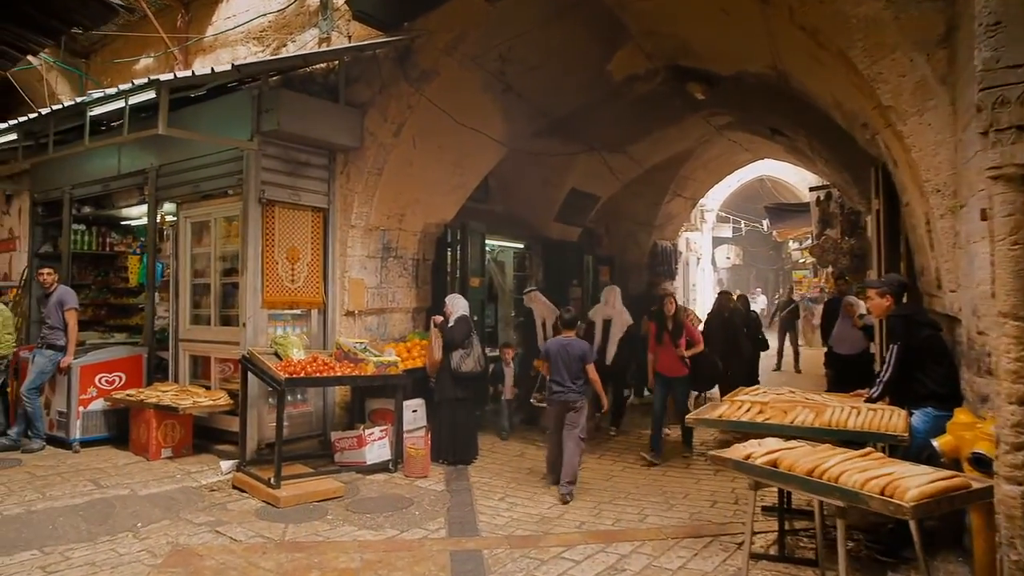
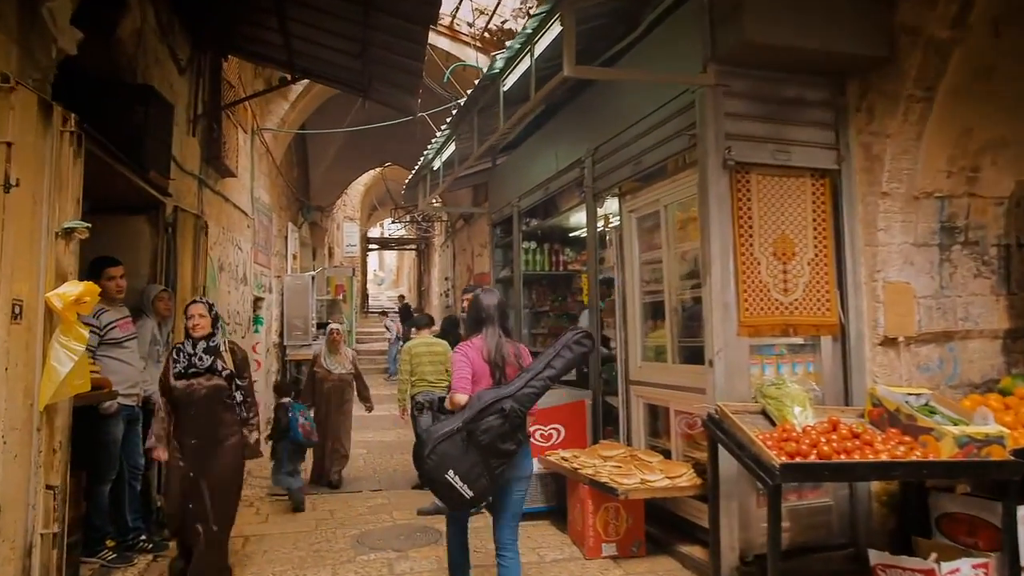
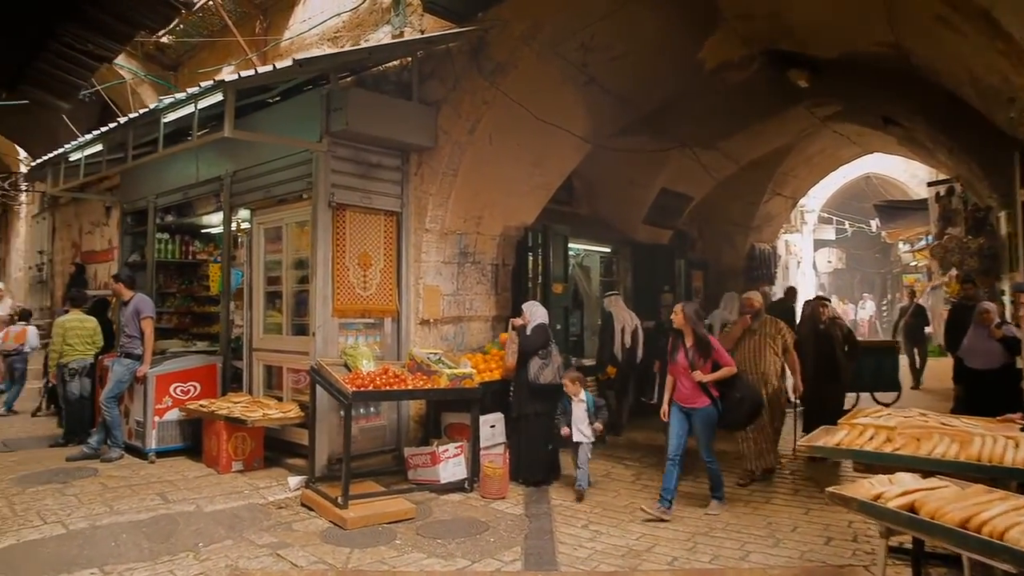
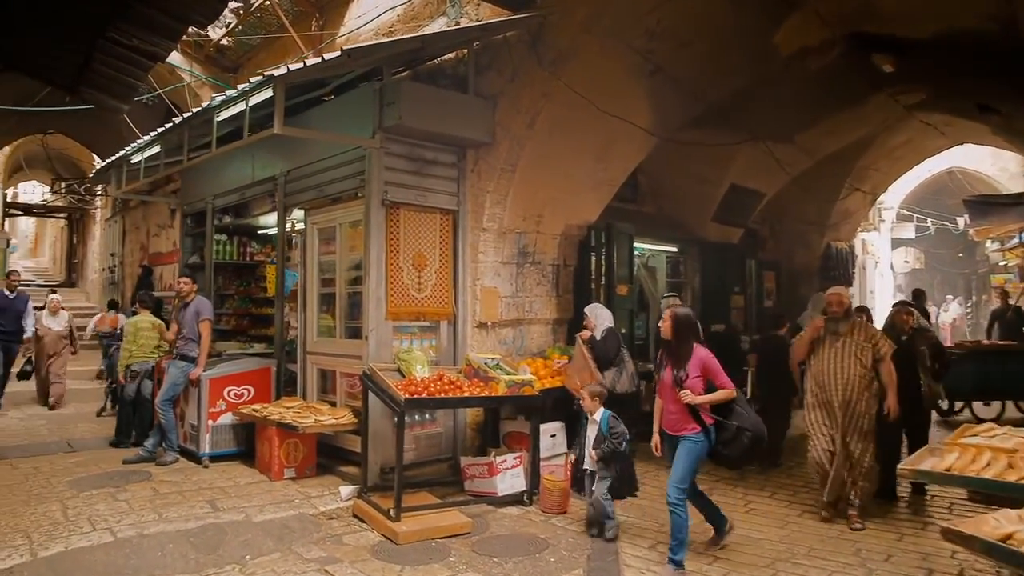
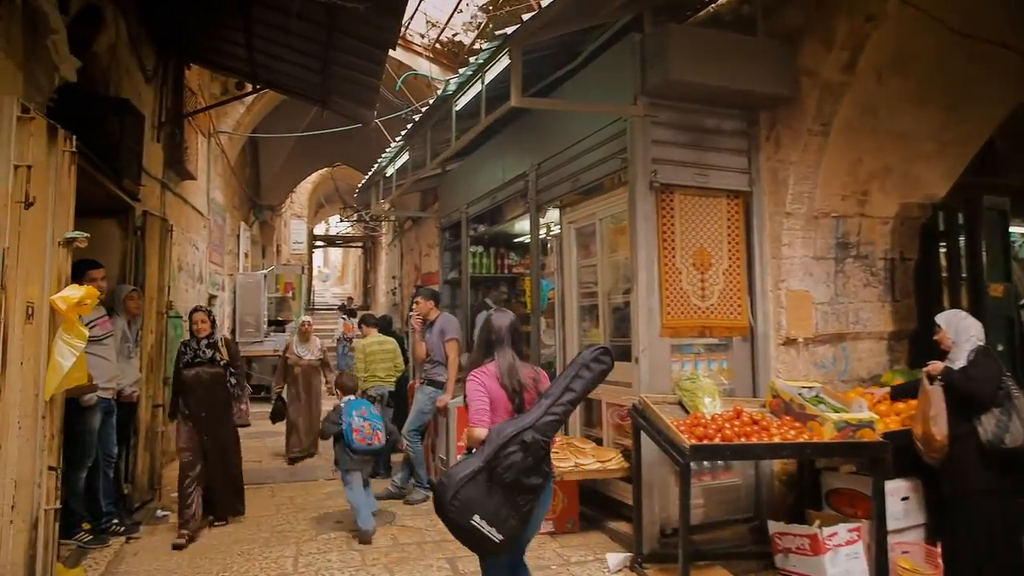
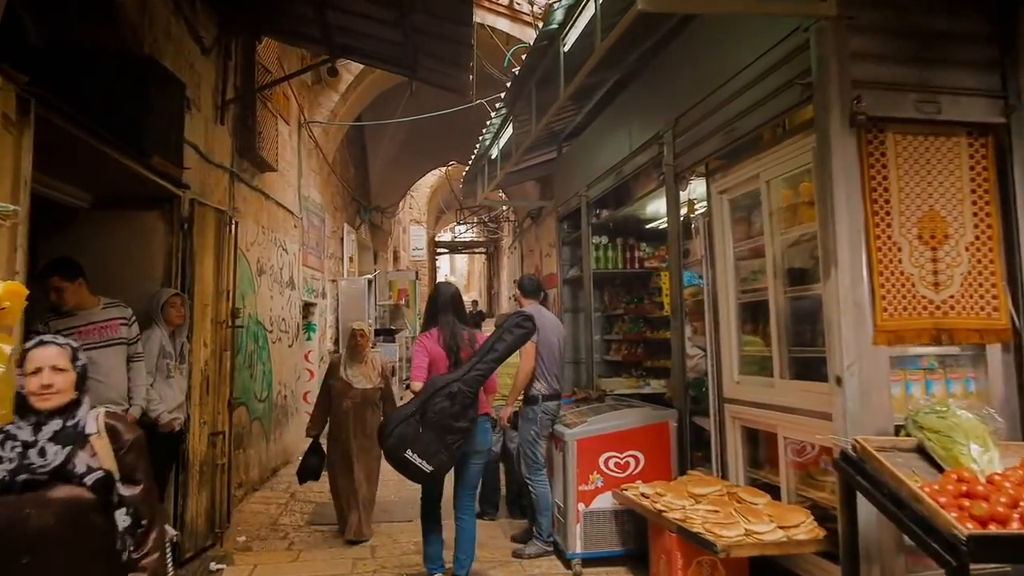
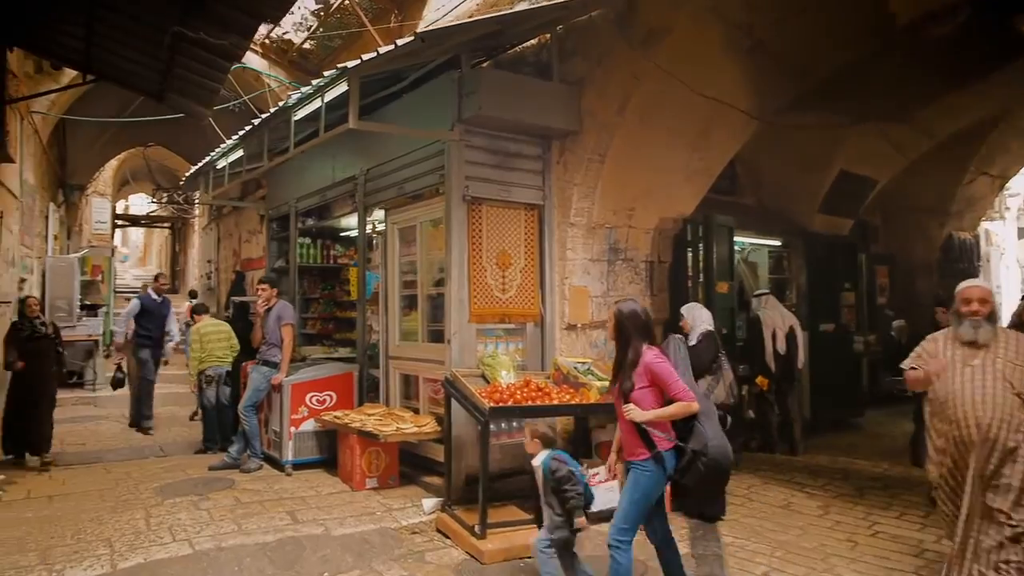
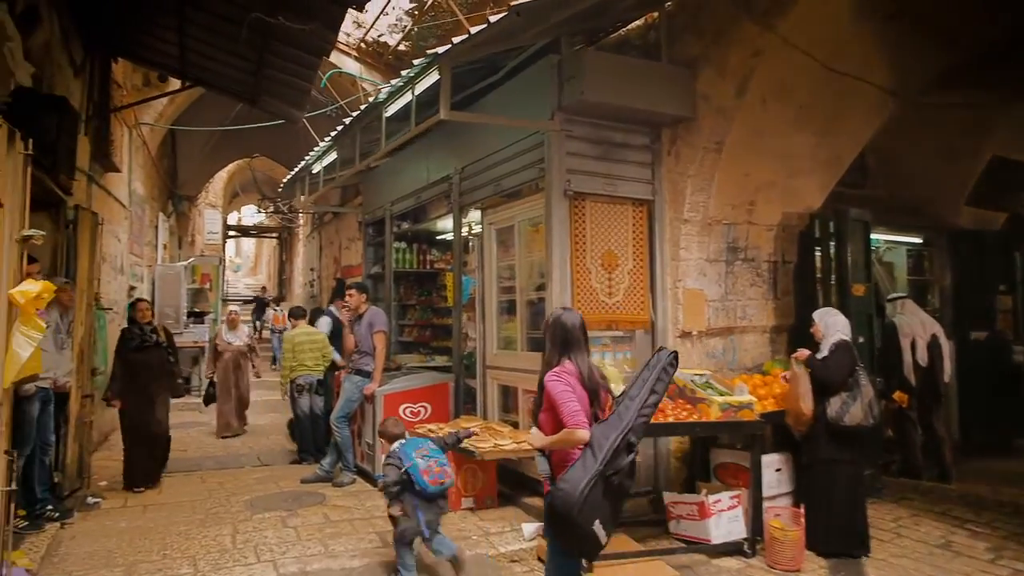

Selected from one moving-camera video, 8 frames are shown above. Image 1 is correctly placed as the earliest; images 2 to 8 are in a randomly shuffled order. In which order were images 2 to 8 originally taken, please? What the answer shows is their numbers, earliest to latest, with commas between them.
3, 4, 7, 8, 5, 2, 6
